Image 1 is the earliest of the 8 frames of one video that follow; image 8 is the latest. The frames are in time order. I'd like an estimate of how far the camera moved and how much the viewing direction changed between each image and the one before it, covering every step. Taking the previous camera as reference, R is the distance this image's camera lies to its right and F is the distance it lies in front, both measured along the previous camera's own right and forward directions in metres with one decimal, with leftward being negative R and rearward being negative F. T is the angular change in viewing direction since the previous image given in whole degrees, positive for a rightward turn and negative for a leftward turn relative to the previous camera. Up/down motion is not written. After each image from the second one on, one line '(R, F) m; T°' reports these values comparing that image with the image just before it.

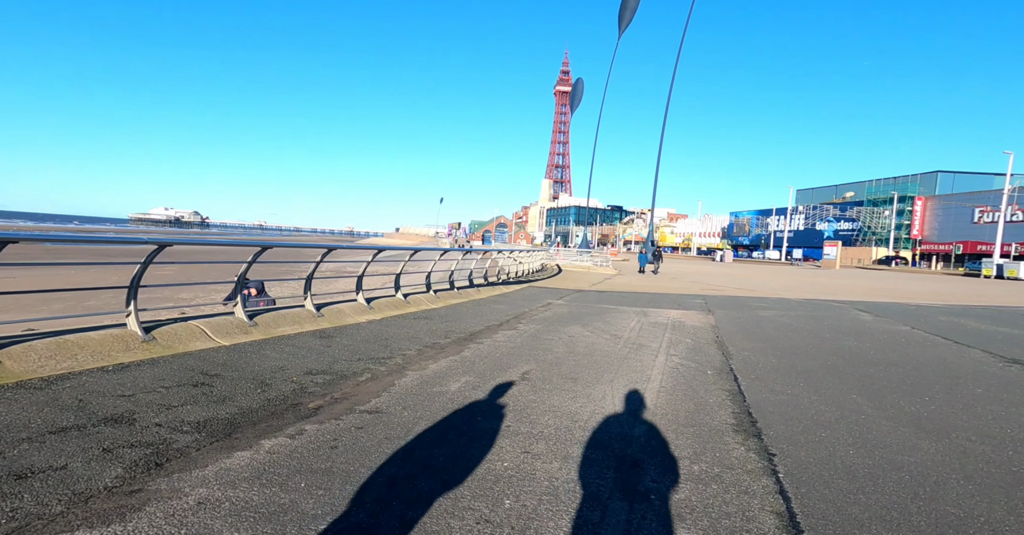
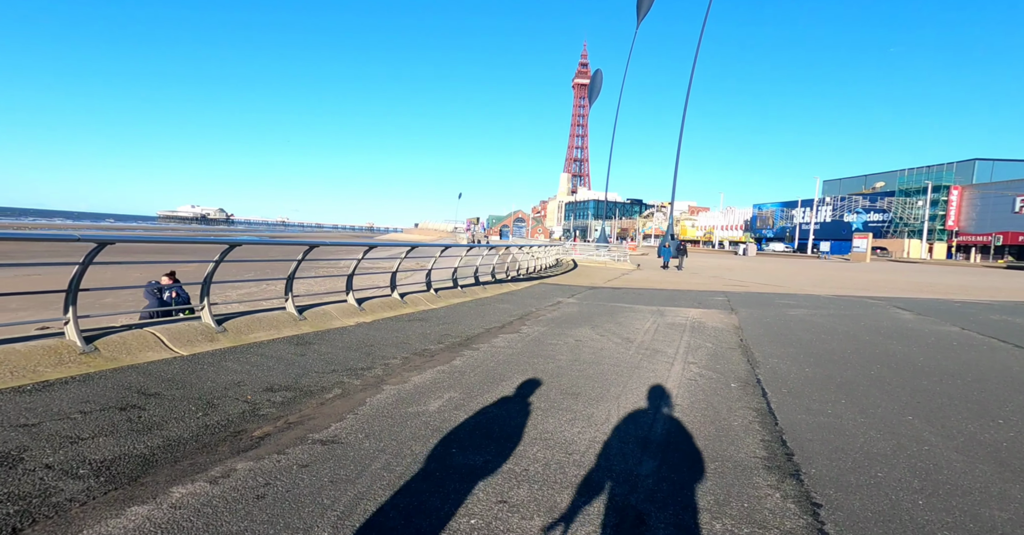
(+0.3, +0.8) m; -2°
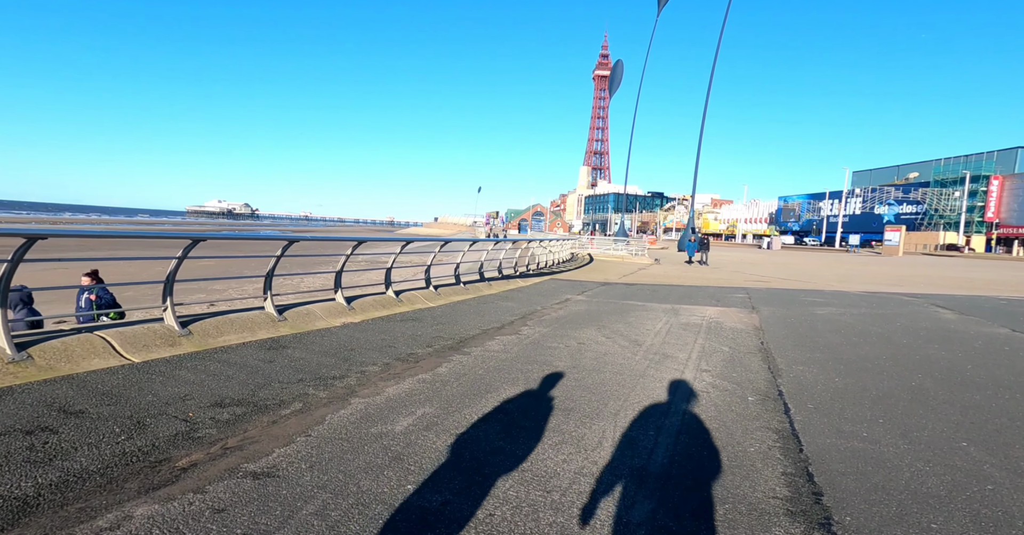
(+0.3, +0.7) m; -2°
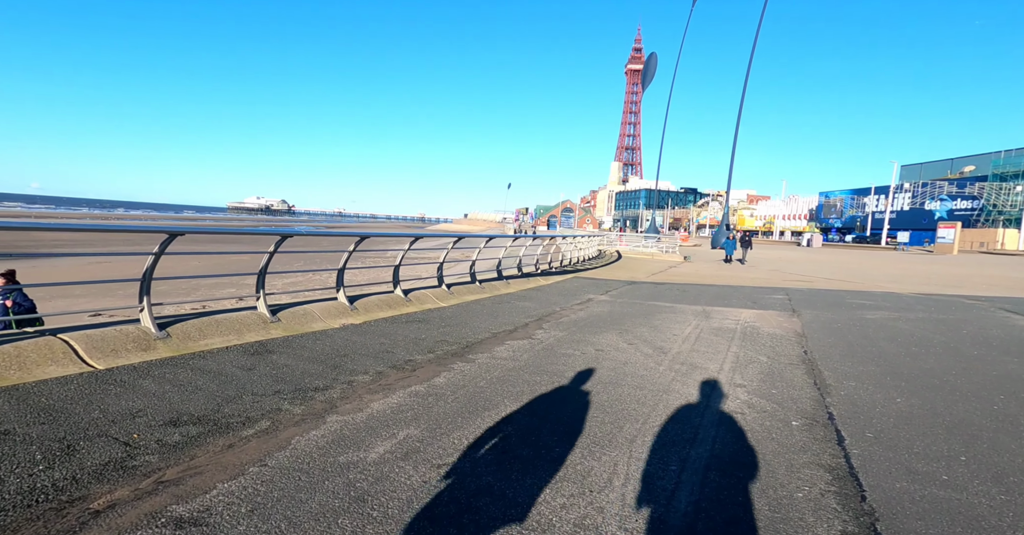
(+0.2, +0.7) m; -3°
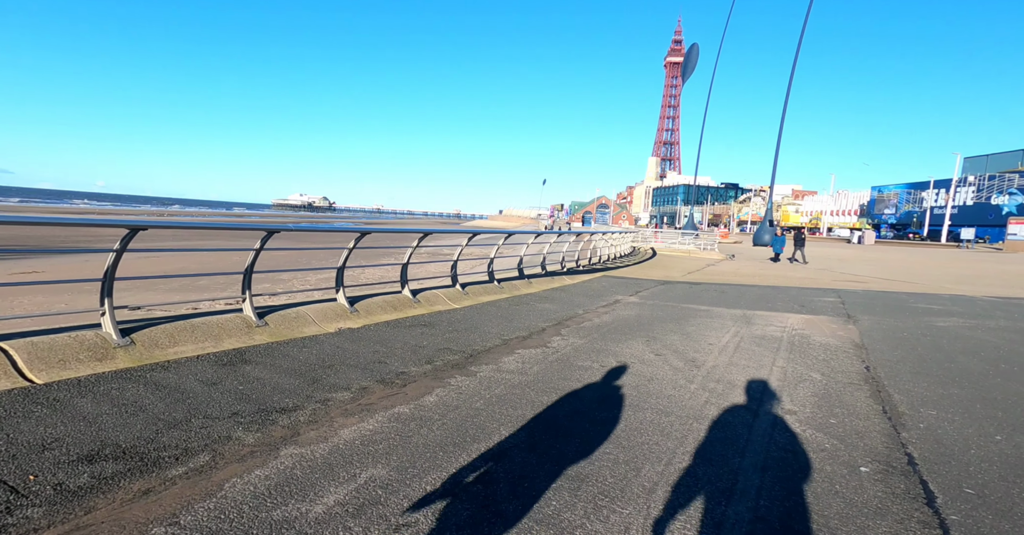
(+0.3, +0.8) m; -4°
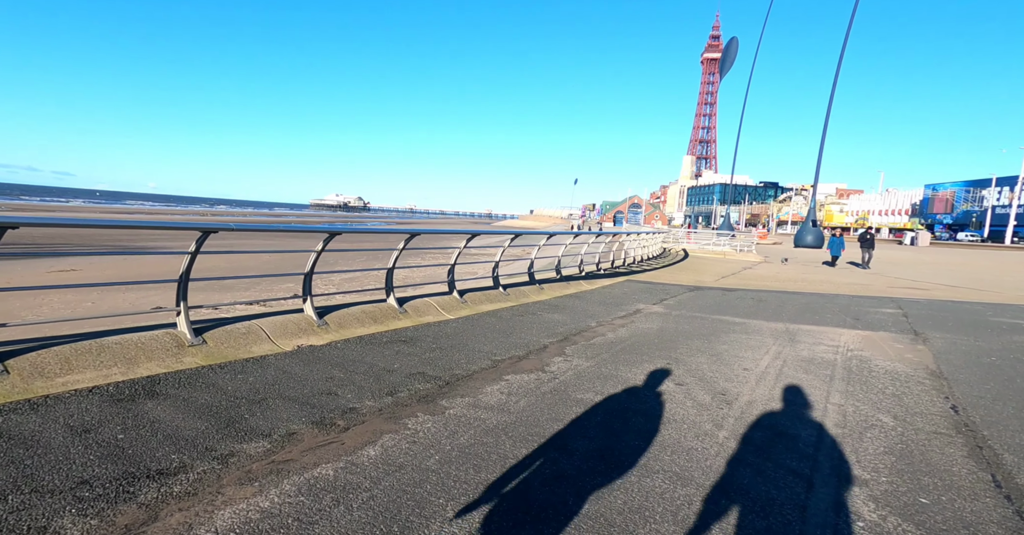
(+0.4, +1.1) m; -3°
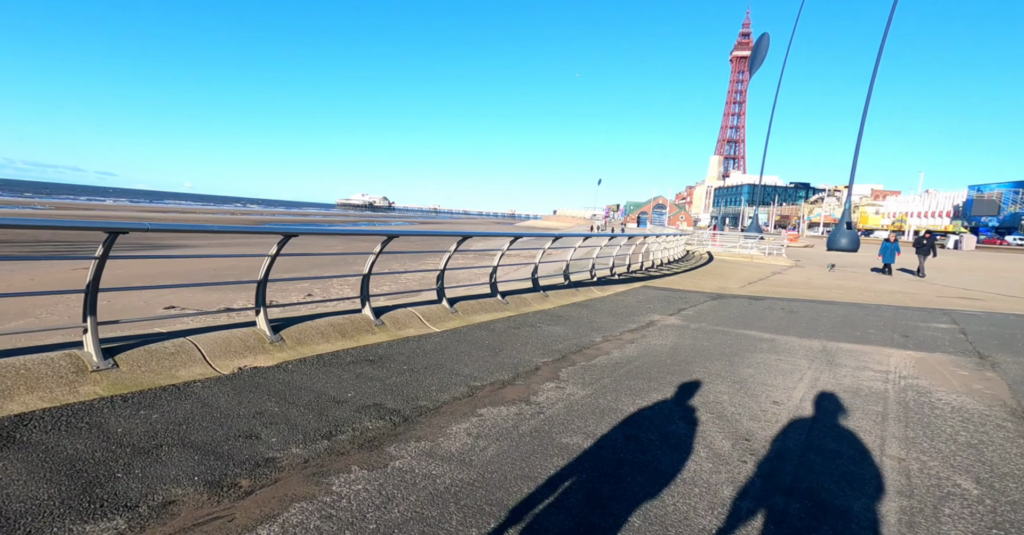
(+0.4, +0.9) m; -3°
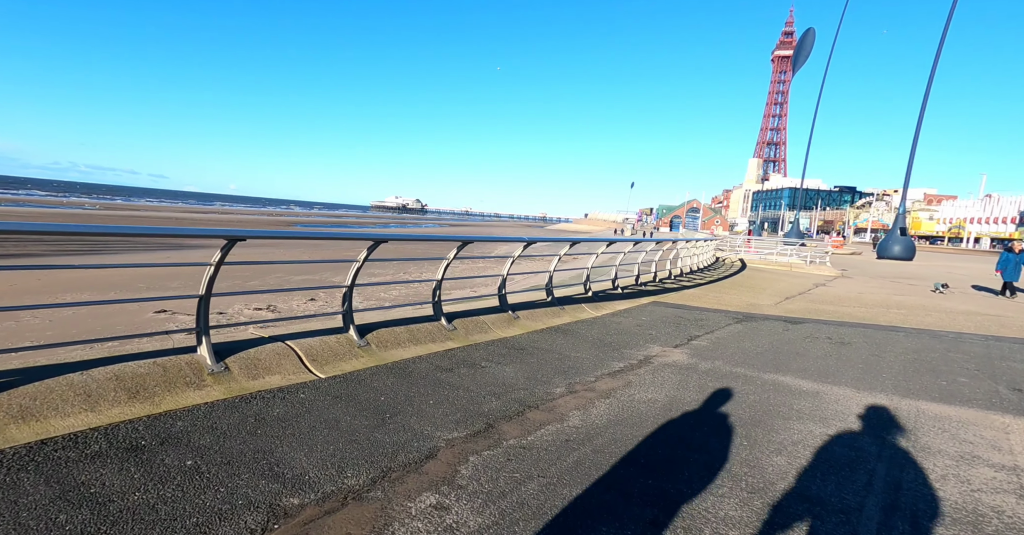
(+1.0, +2.2) m; -3°
